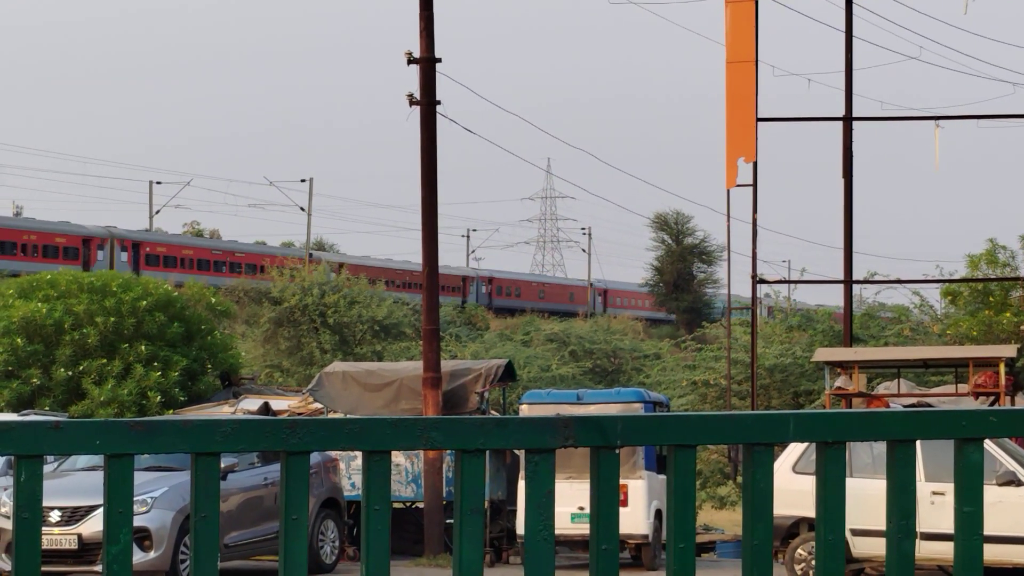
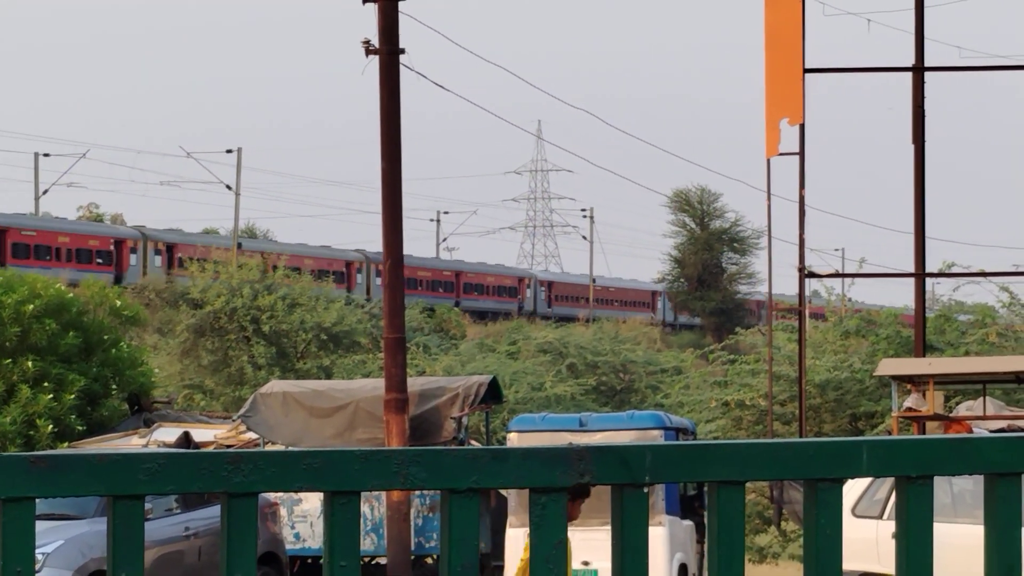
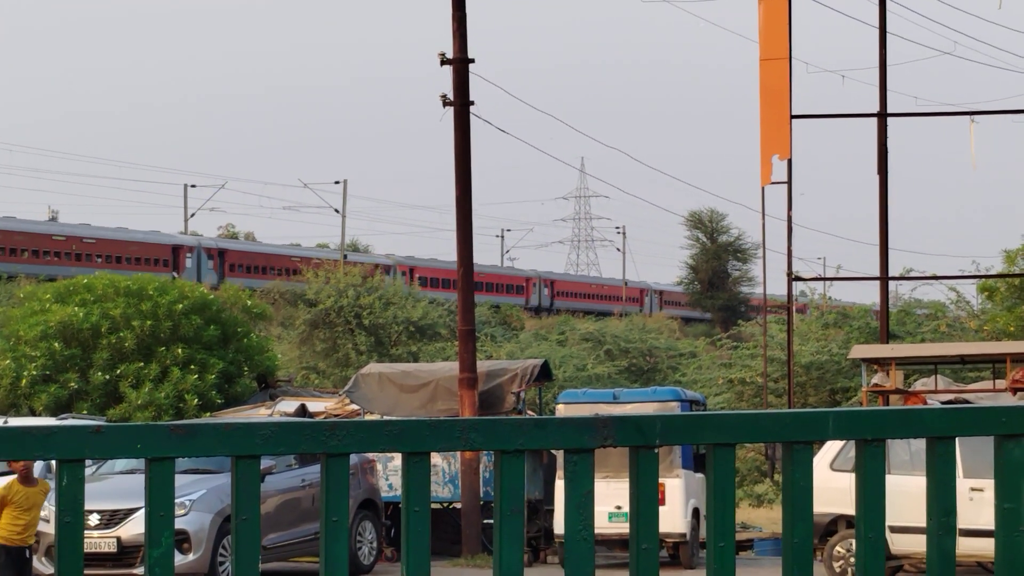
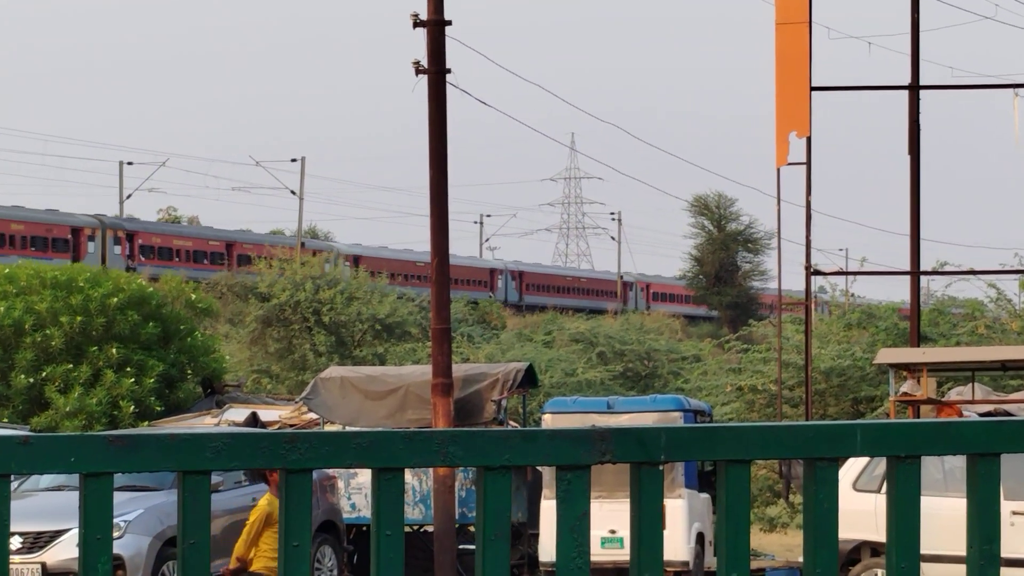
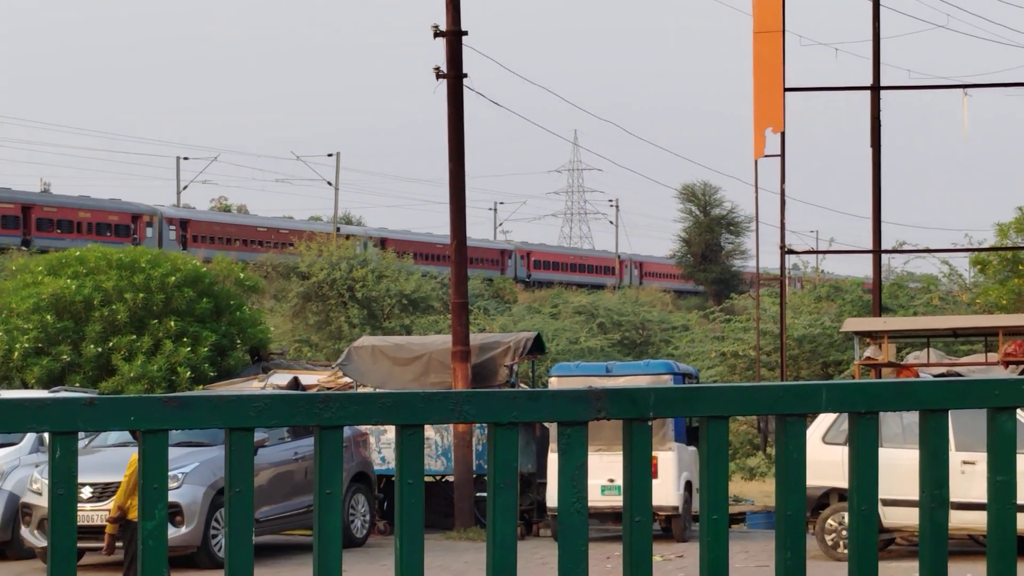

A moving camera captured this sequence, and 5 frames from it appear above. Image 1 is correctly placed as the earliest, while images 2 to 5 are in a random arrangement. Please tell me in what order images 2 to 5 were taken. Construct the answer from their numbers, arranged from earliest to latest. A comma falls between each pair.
3, 5, 4, 2
